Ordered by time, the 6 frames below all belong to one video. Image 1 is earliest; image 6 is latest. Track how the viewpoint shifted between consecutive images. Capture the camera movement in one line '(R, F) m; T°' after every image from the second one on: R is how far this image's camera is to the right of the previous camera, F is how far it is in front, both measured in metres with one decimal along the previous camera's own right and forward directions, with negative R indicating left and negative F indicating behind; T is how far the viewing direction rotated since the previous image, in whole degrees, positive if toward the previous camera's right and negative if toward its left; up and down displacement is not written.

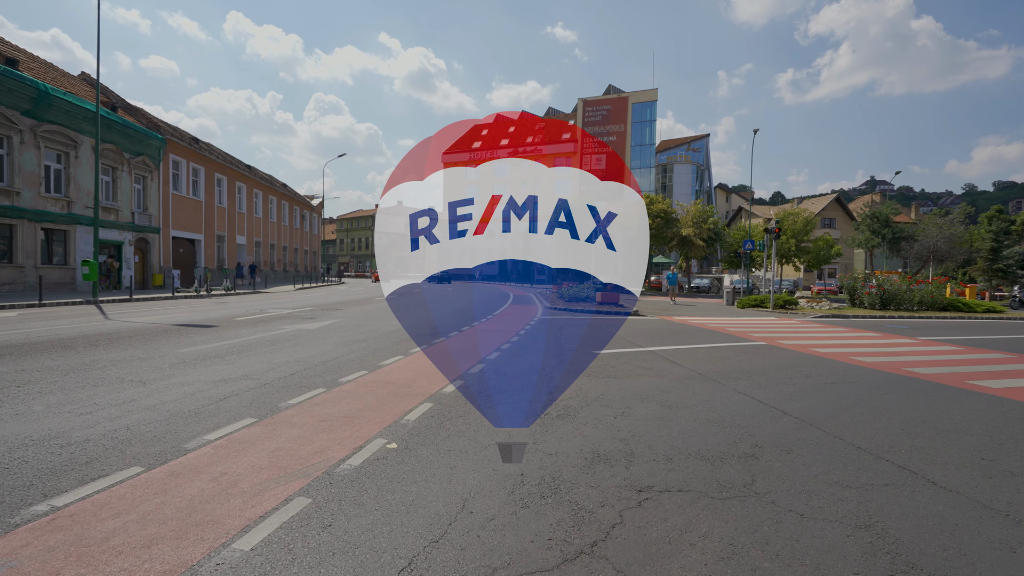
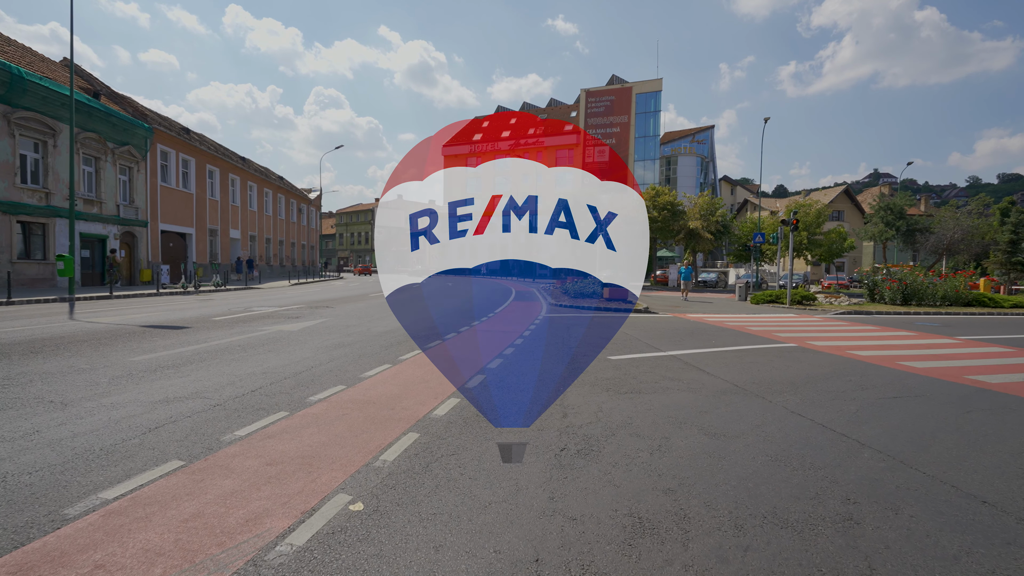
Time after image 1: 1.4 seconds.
(0.0, +1.1) m; 0°
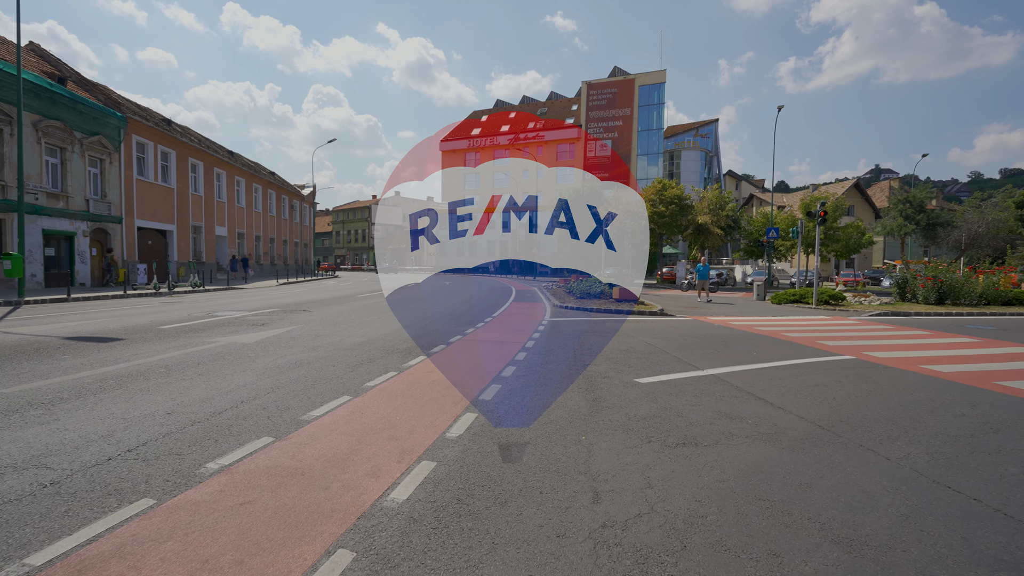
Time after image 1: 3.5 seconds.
(0.0, +1.8) m; 0°
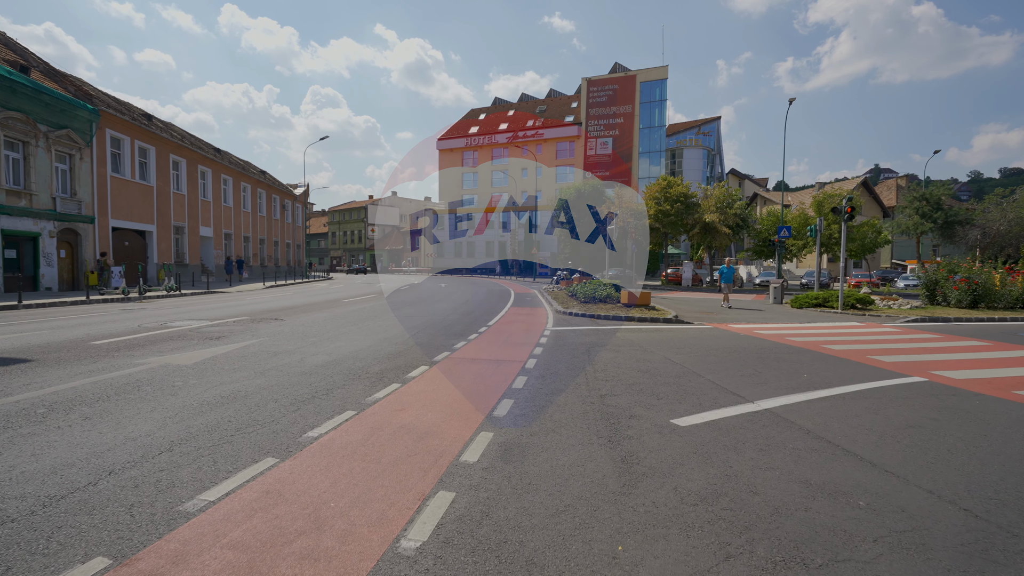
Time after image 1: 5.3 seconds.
(0.0, +1.6) m; 0°
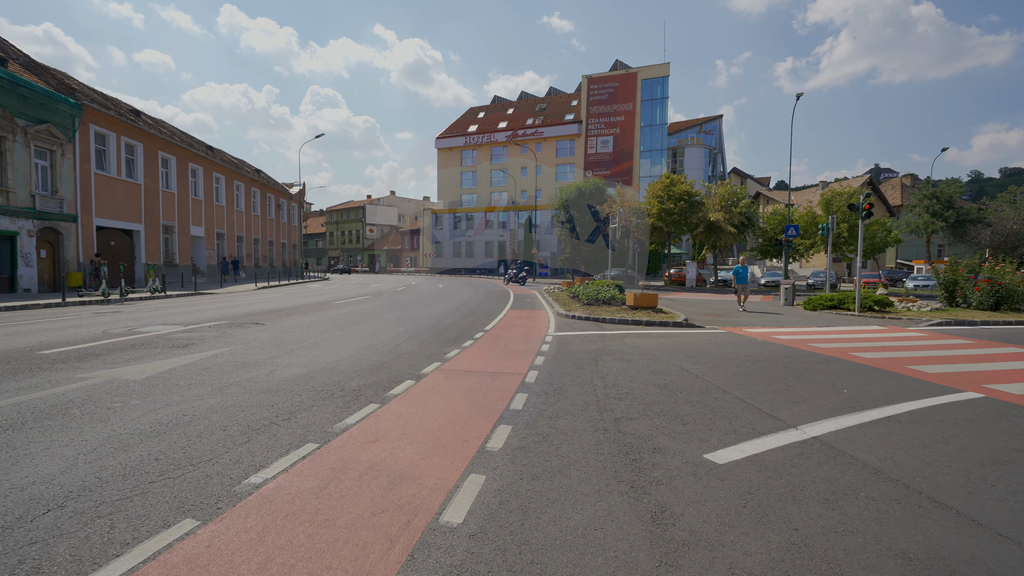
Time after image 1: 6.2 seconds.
(0.0, +0.9) m; 0°
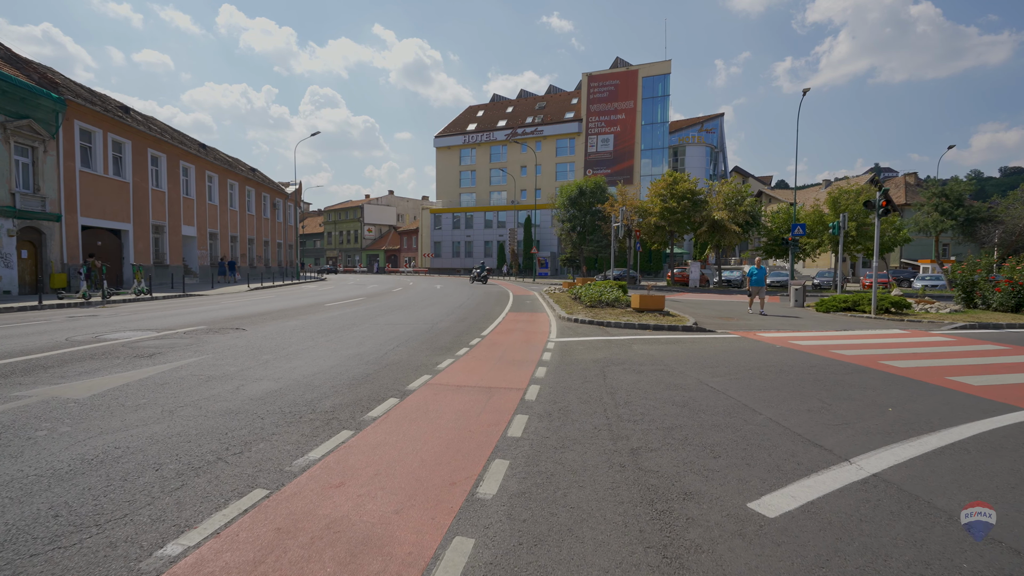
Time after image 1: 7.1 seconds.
(0.0, +0.8) m; 0°
